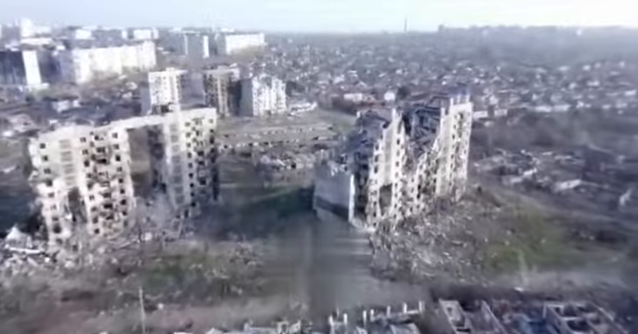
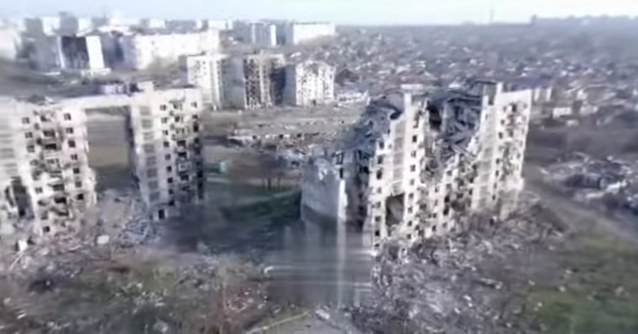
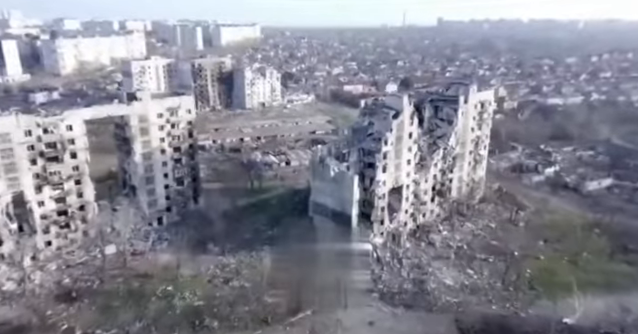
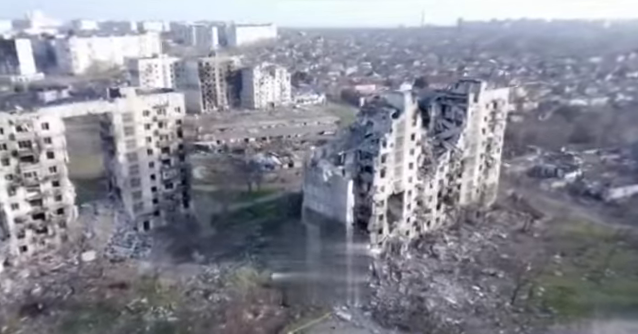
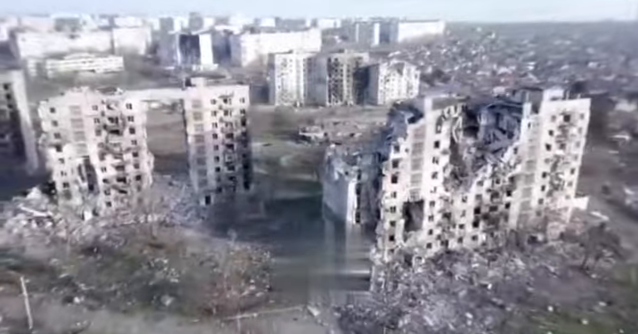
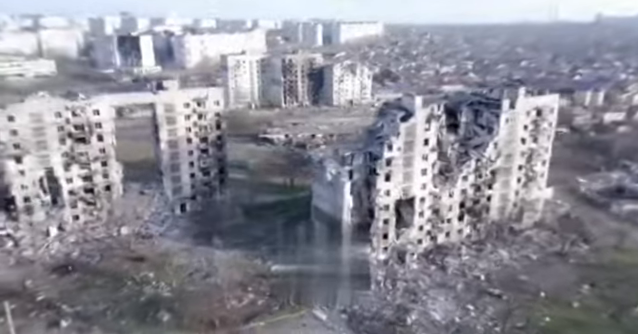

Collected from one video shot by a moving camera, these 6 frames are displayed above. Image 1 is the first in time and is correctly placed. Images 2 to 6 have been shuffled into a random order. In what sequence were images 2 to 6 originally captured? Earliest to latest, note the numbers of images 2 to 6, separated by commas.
3, 4, 2, 6, 5
